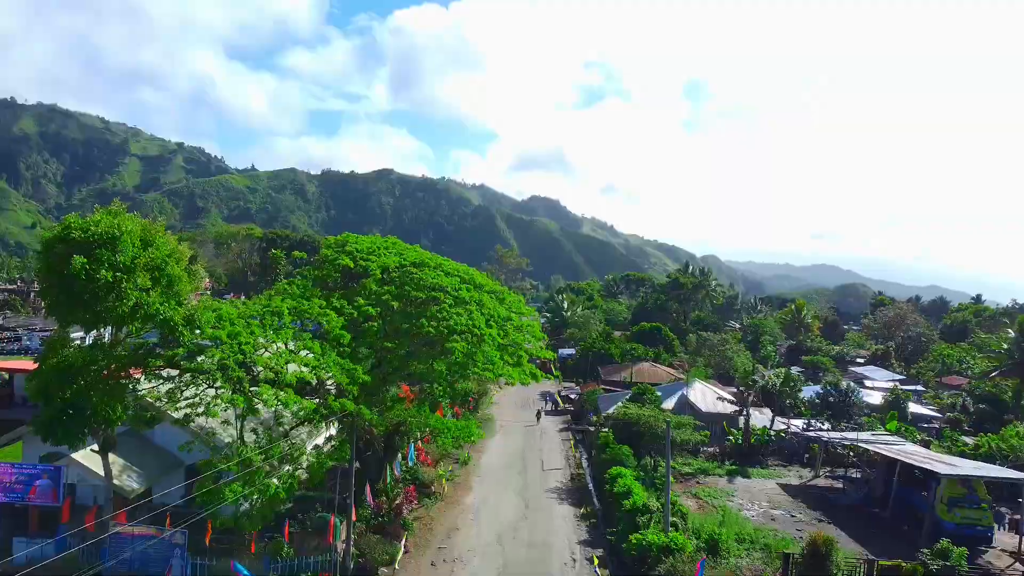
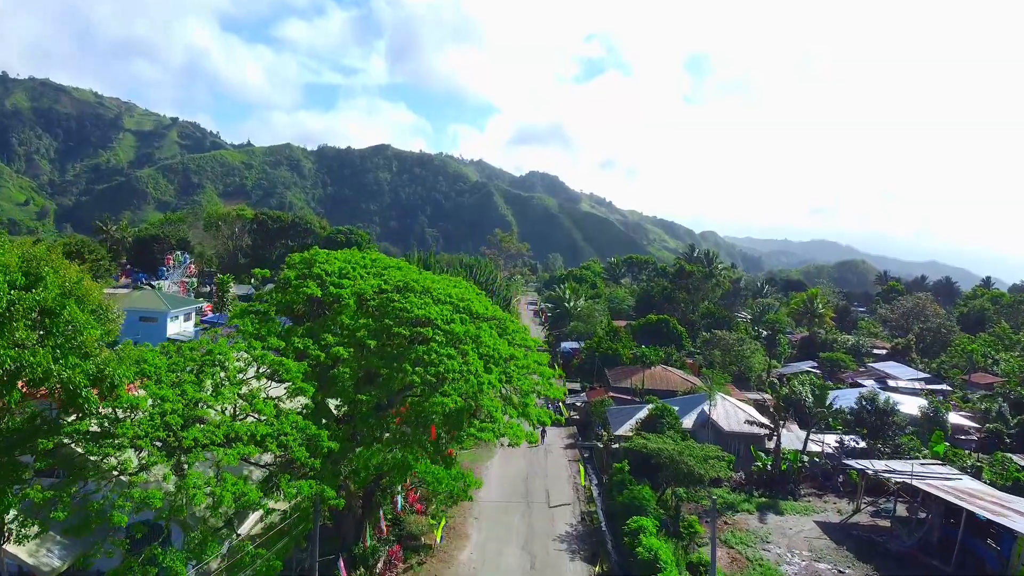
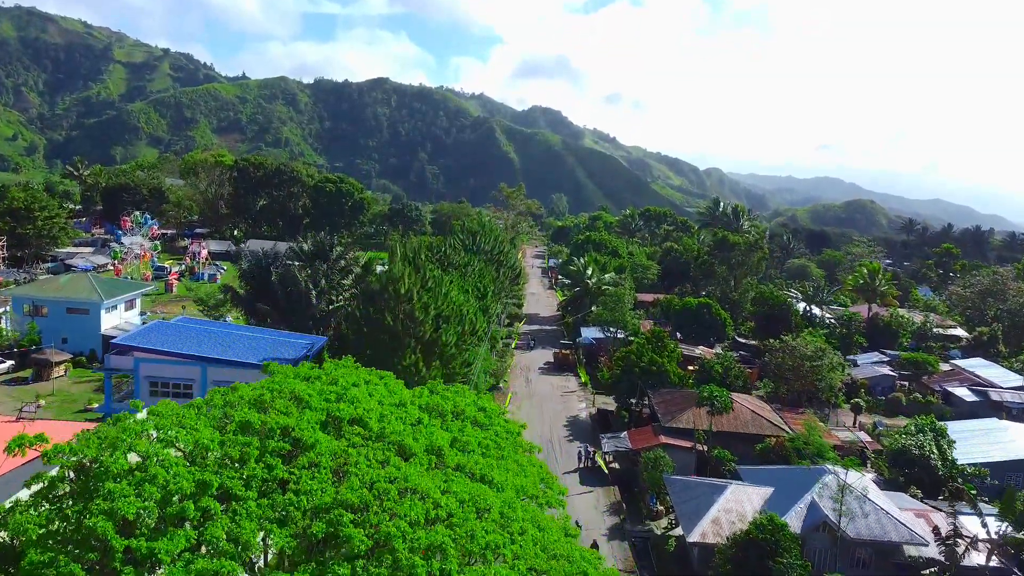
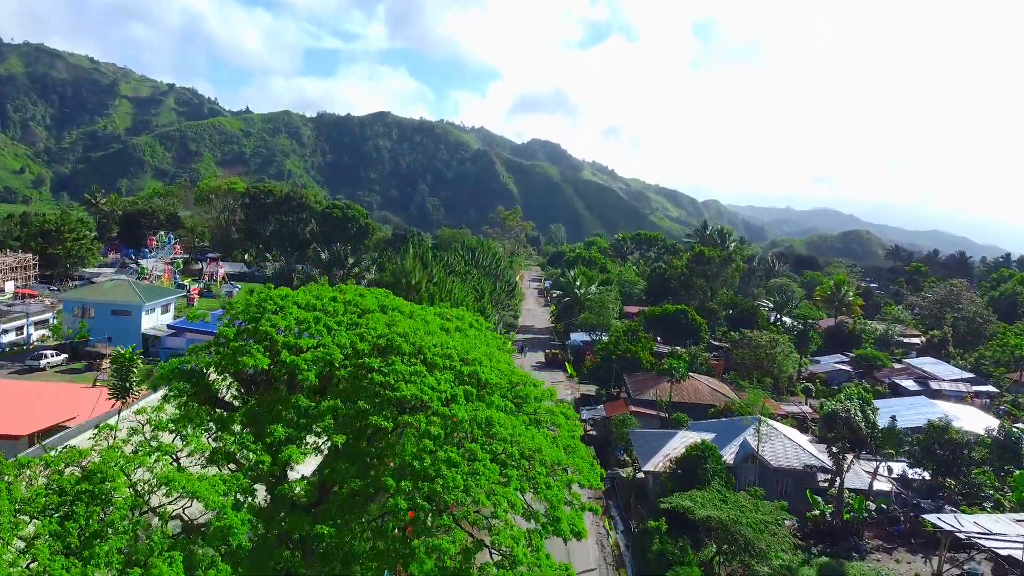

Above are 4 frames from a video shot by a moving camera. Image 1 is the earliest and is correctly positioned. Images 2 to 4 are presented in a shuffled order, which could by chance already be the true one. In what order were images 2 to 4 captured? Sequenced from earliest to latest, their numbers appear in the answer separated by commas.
2, 4, 3
